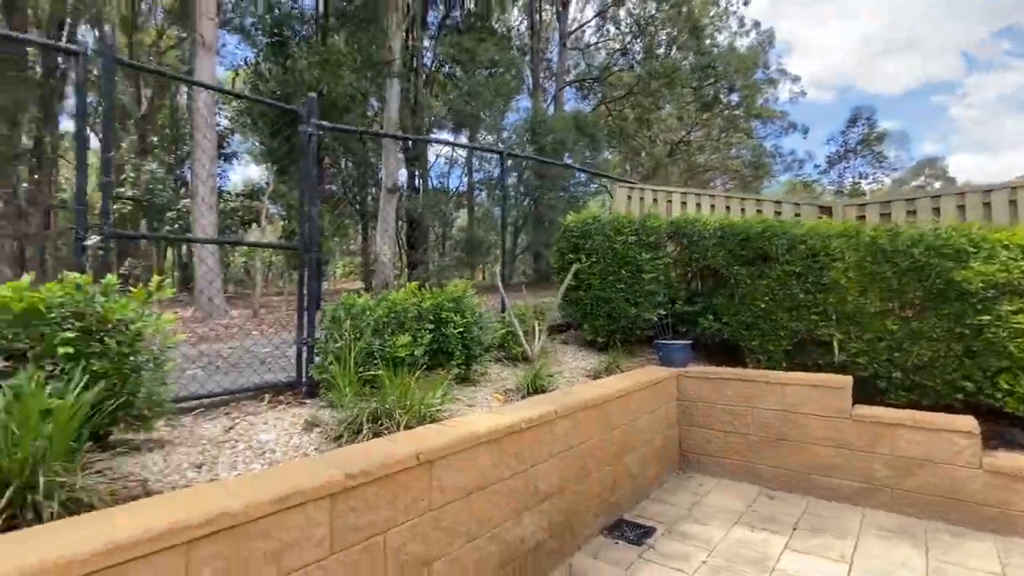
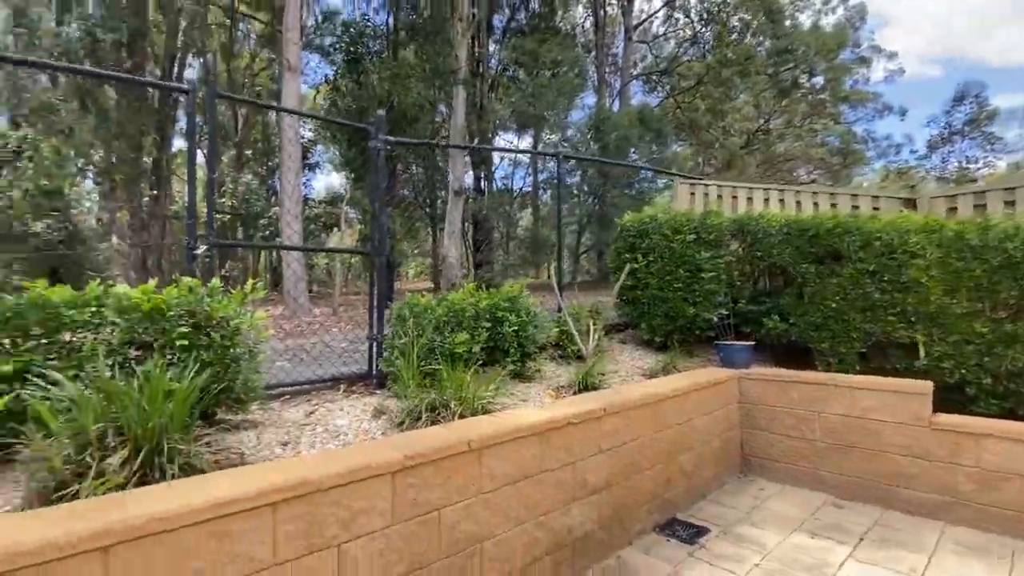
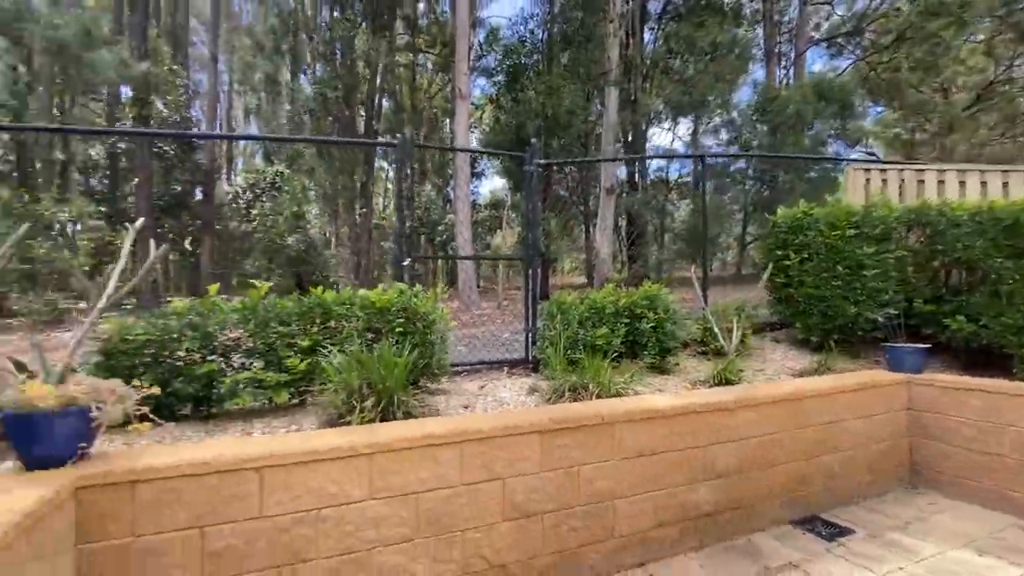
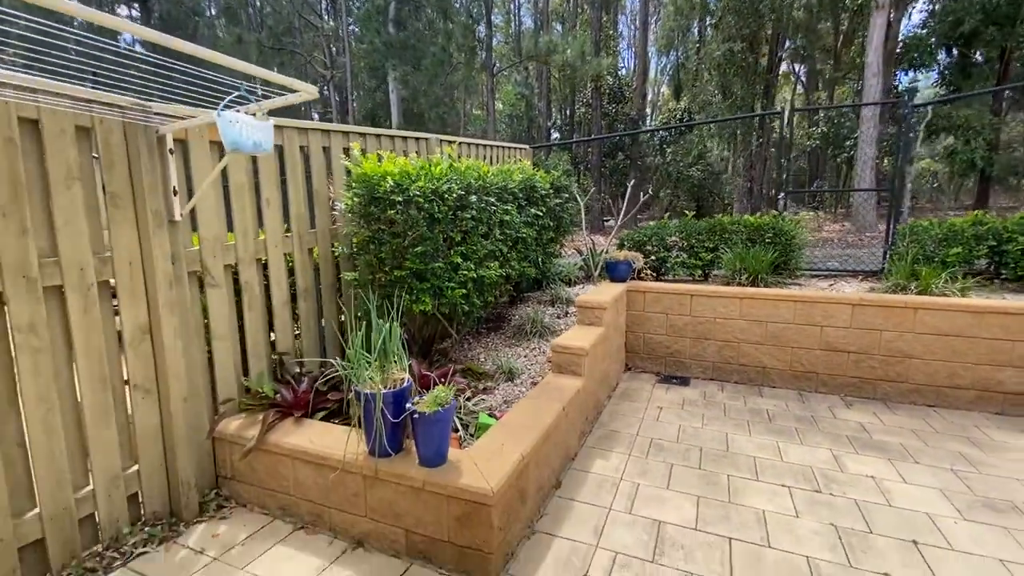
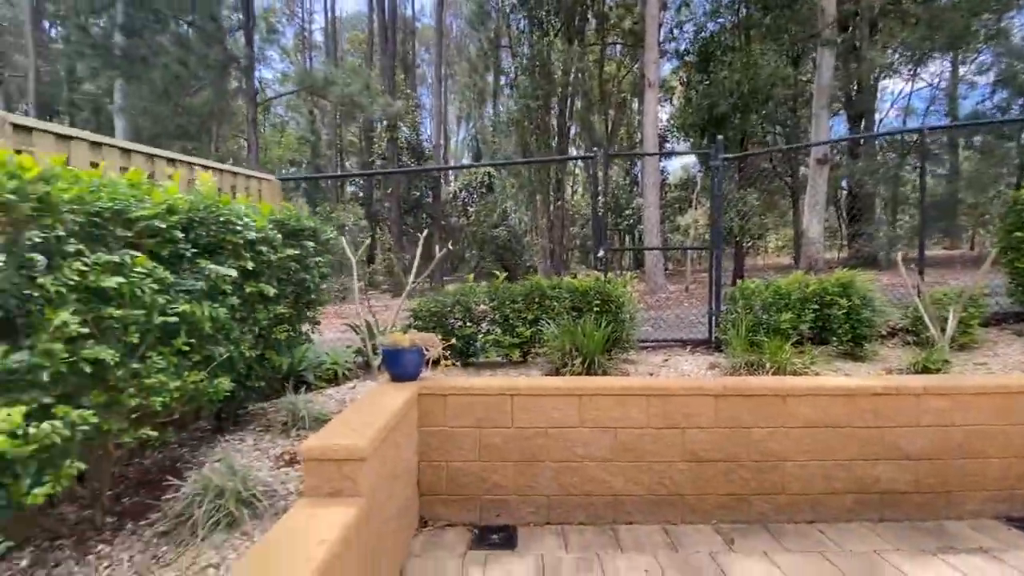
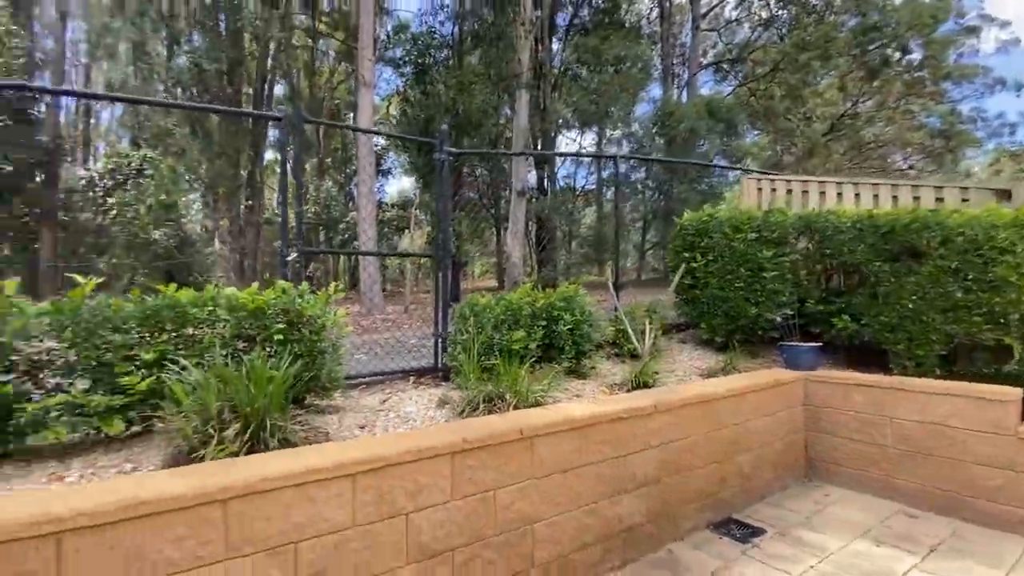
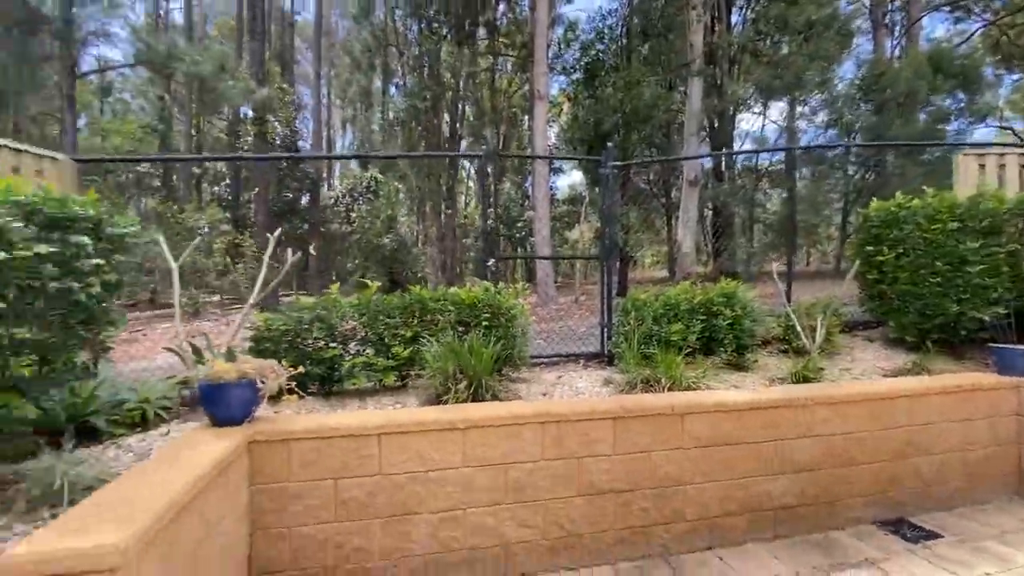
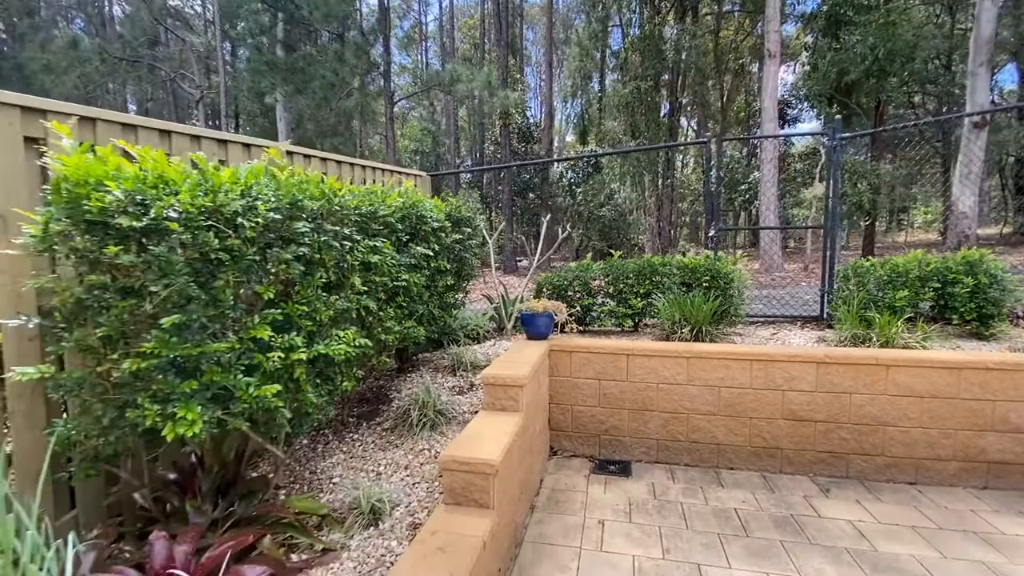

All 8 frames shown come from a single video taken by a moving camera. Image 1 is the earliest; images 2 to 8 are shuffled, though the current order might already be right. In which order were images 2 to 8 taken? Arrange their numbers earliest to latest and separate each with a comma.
2, 6, 3, 7, 5, 8, 4
